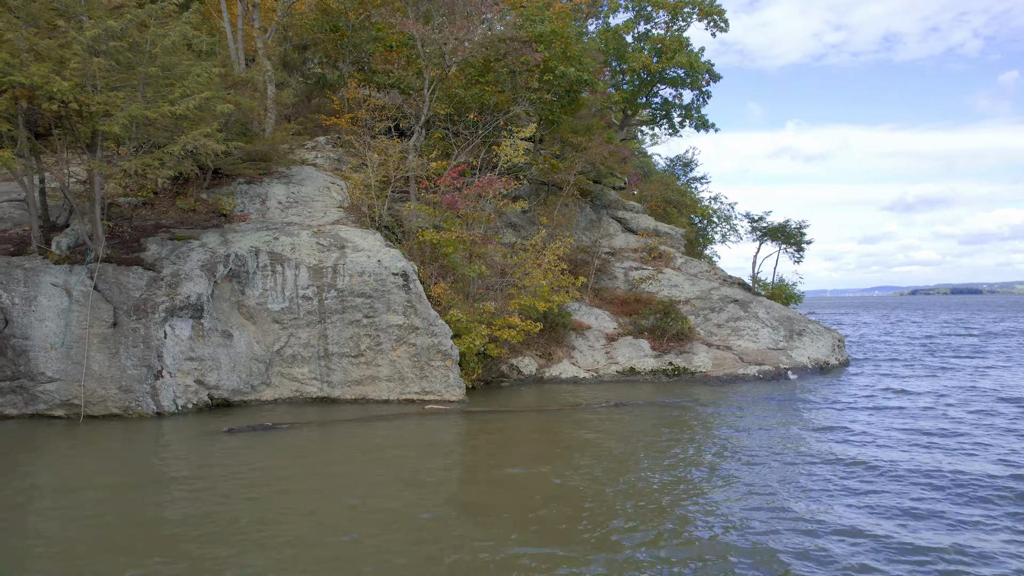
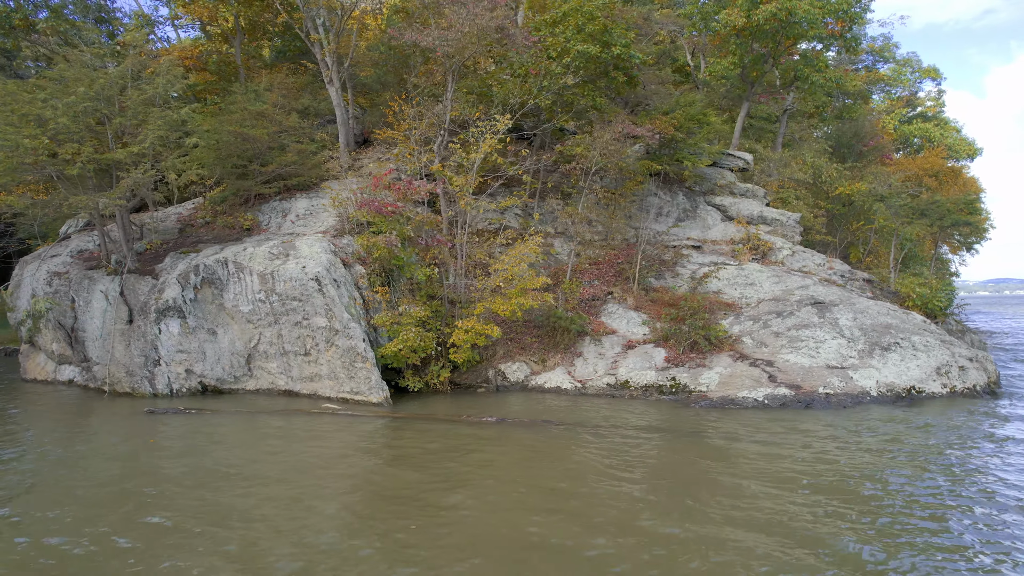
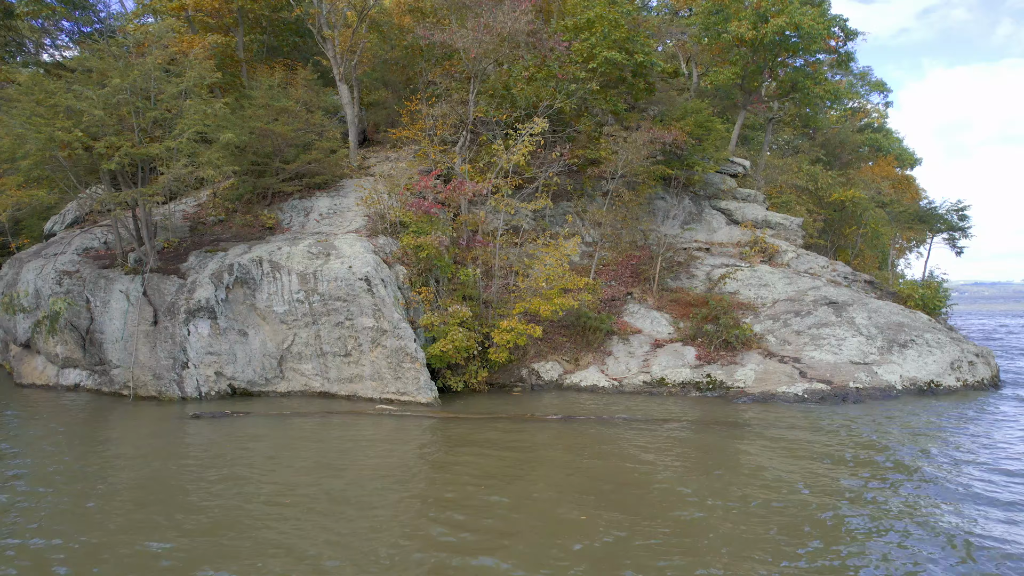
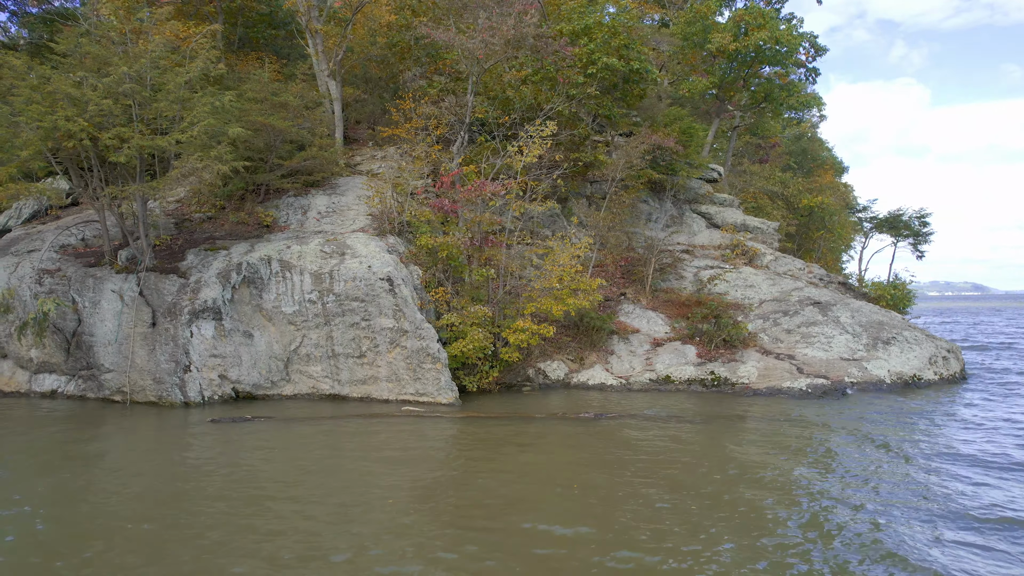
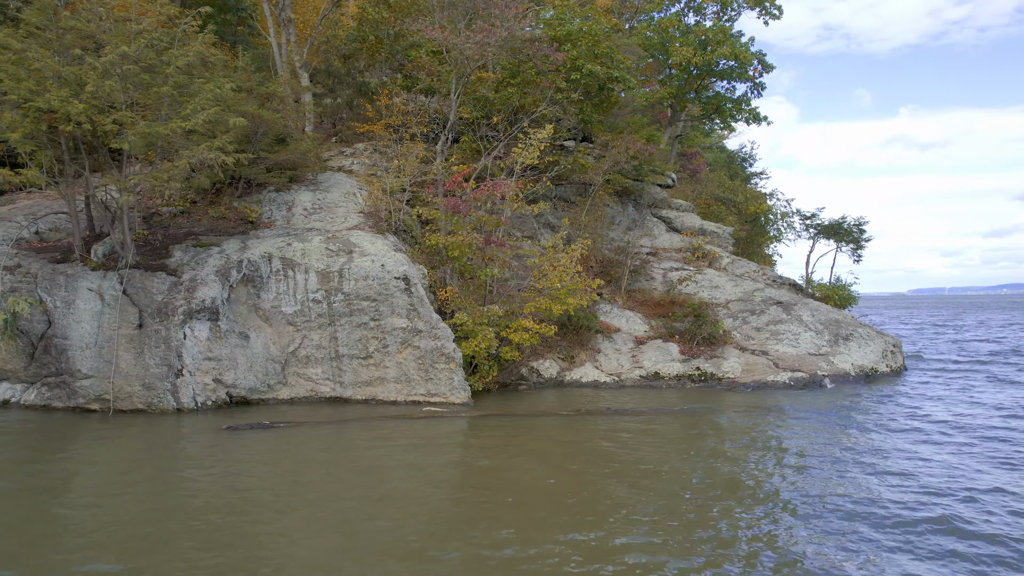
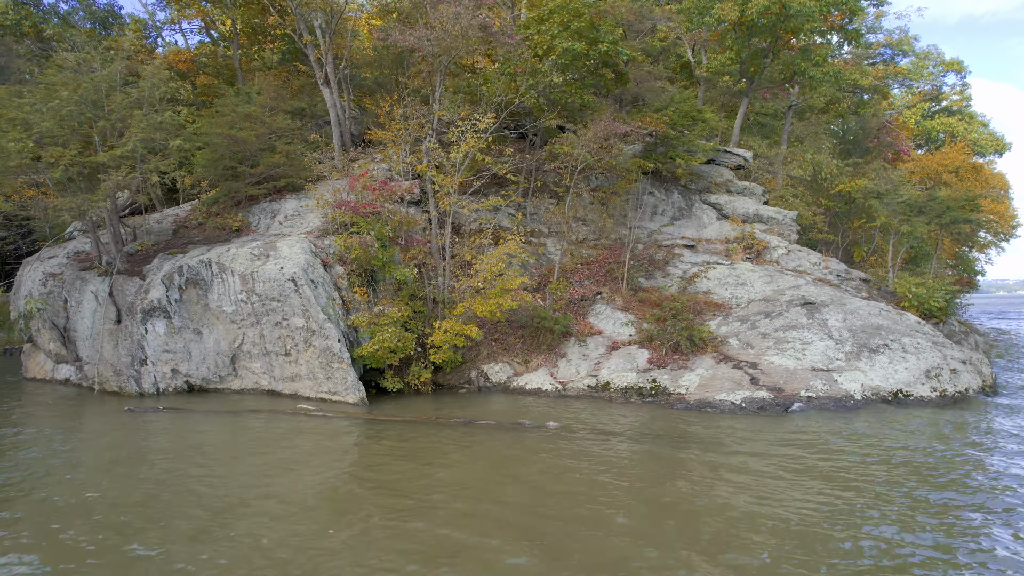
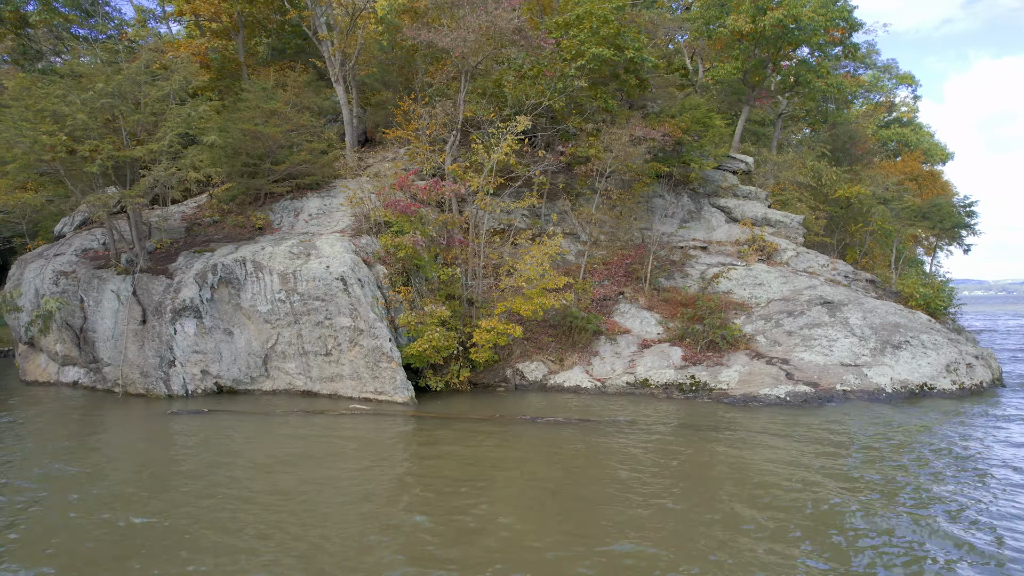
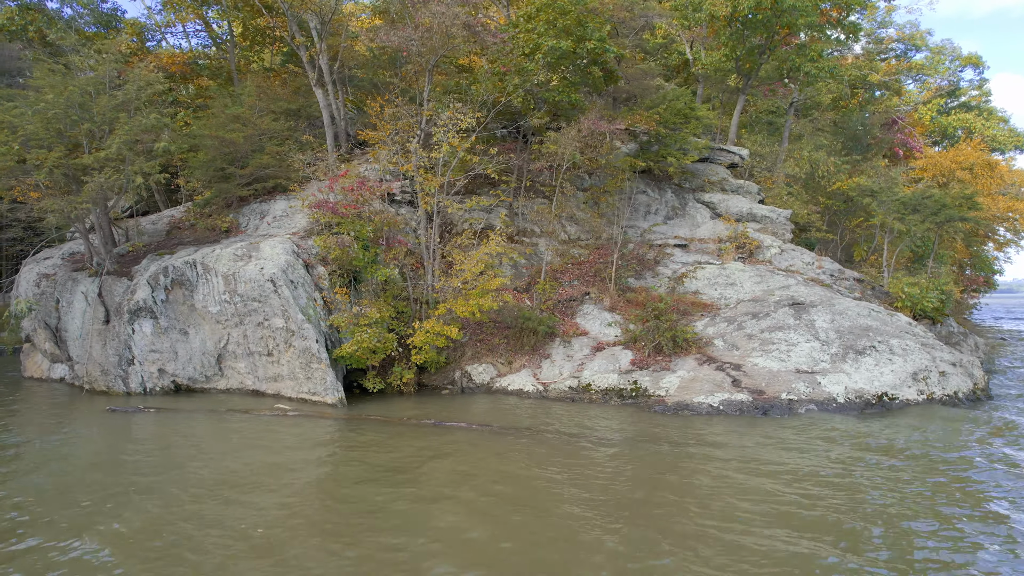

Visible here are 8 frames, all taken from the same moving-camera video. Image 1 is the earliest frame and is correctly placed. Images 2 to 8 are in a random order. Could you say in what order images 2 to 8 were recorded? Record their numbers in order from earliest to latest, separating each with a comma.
5, 4, 3, 7, 2, 6, 8
